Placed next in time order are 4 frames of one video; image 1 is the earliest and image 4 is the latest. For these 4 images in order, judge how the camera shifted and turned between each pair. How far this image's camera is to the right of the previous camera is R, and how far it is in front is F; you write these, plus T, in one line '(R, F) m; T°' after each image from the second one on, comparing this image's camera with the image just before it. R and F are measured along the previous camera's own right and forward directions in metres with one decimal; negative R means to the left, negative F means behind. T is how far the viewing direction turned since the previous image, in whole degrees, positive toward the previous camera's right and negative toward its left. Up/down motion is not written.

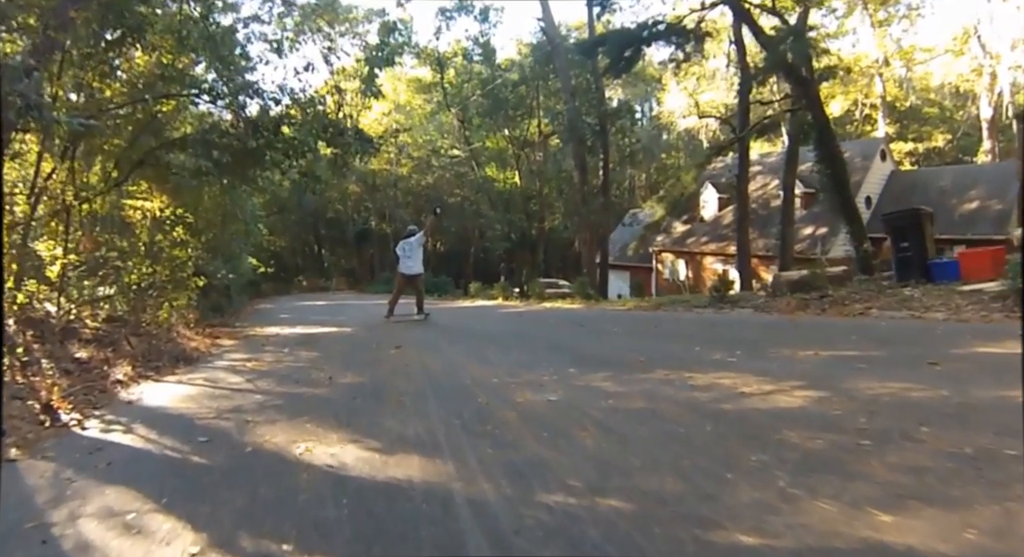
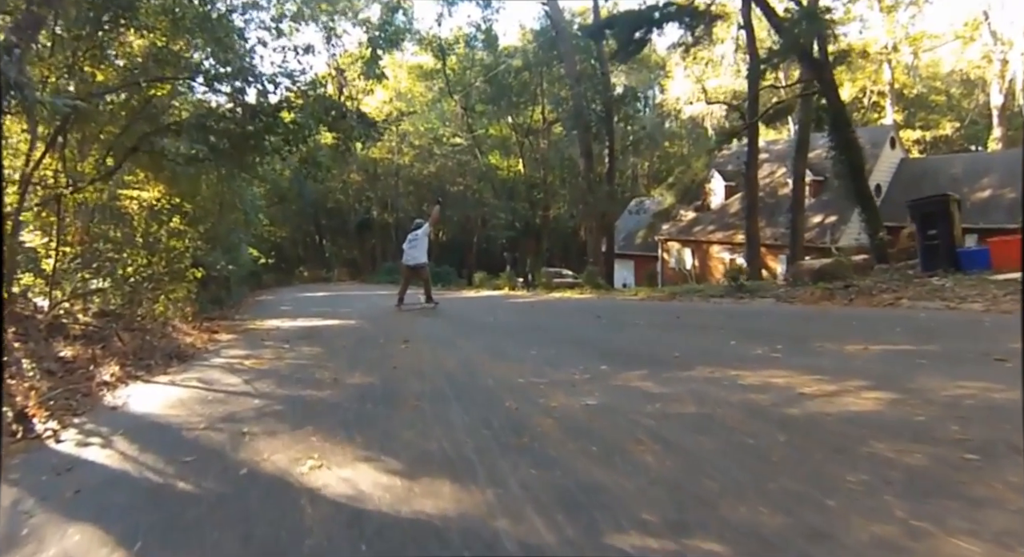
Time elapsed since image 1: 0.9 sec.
(-0.2, +0.7) m; 0°
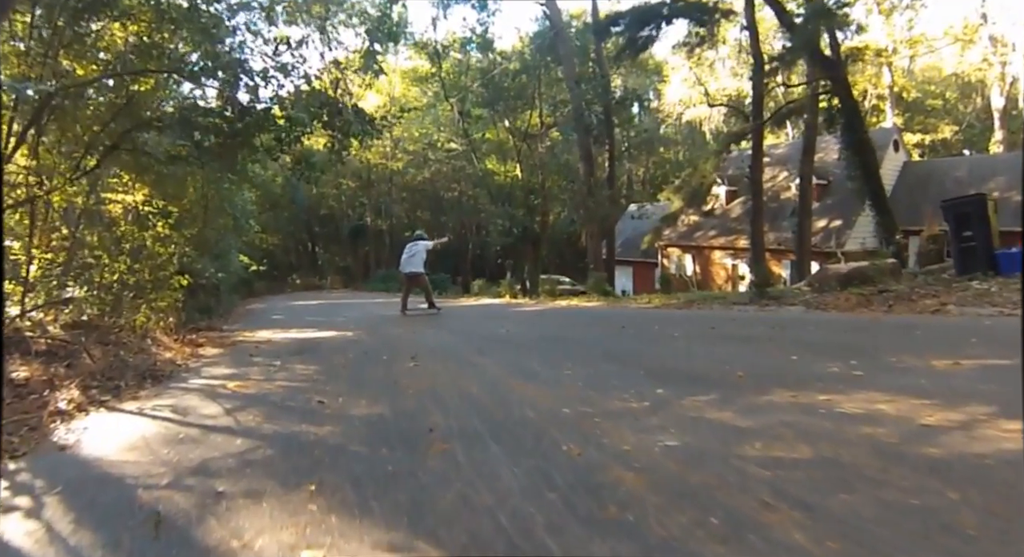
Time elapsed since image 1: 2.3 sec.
(-0.3, +1.1) m; +1°
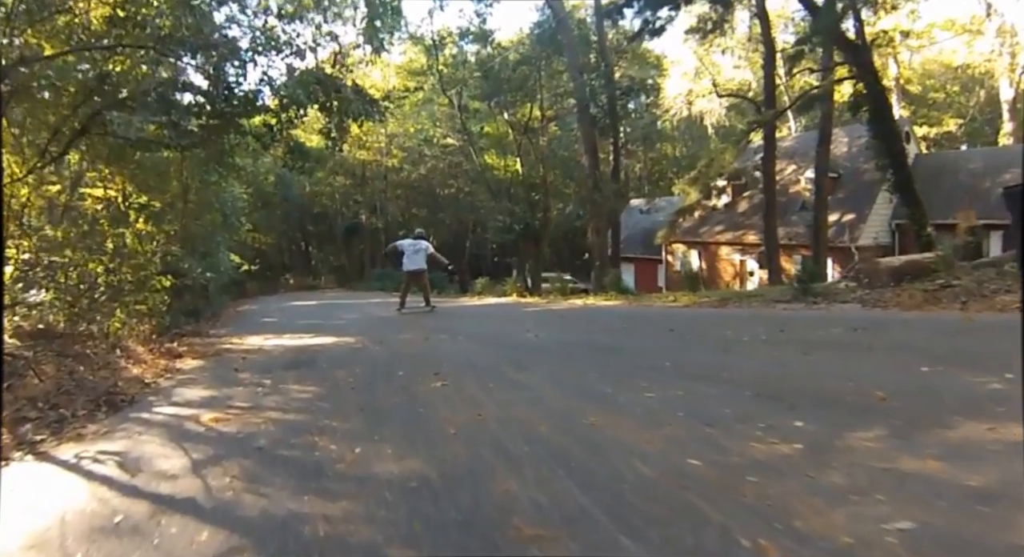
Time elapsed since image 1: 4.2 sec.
(-0.5, +1.5) m; +1°
